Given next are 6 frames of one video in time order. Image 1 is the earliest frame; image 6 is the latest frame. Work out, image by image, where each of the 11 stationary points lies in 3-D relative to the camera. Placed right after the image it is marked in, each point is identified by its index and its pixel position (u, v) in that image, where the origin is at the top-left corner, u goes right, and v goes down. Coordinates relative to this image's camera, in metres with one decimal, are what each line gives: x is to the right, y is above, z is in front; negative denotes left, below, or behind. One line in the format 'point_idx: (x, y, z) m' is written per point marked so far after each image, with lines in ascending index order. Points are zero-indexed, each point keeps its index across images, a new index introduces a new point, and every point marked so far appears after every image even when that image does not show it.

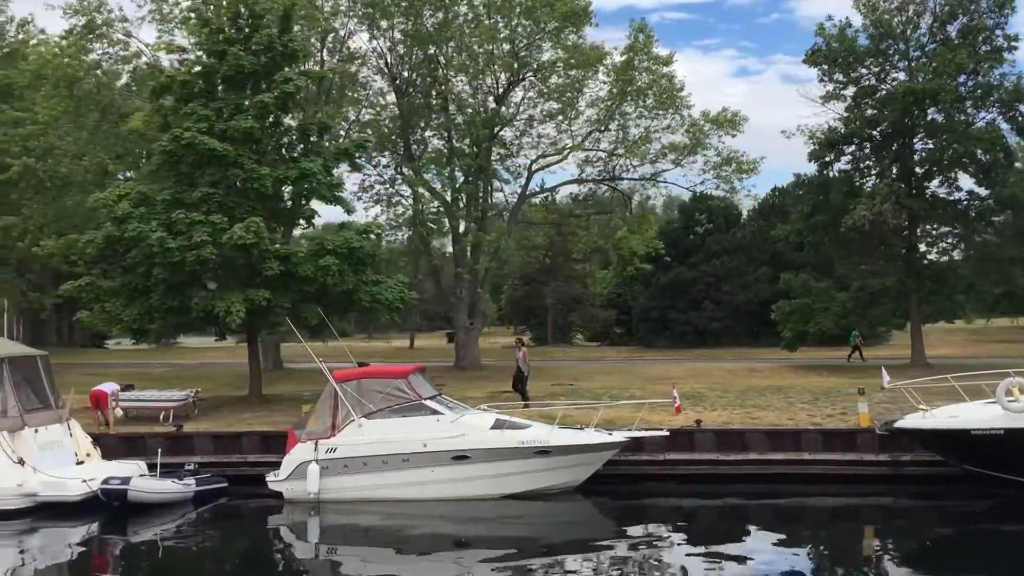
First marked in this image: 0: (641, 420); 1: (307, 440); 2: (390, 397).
0: (+2.6, -2.6, +18.7) m
1: (-3.4, -2.6, +15.8) m
2: (-2.0, -1.8, +15.9) m
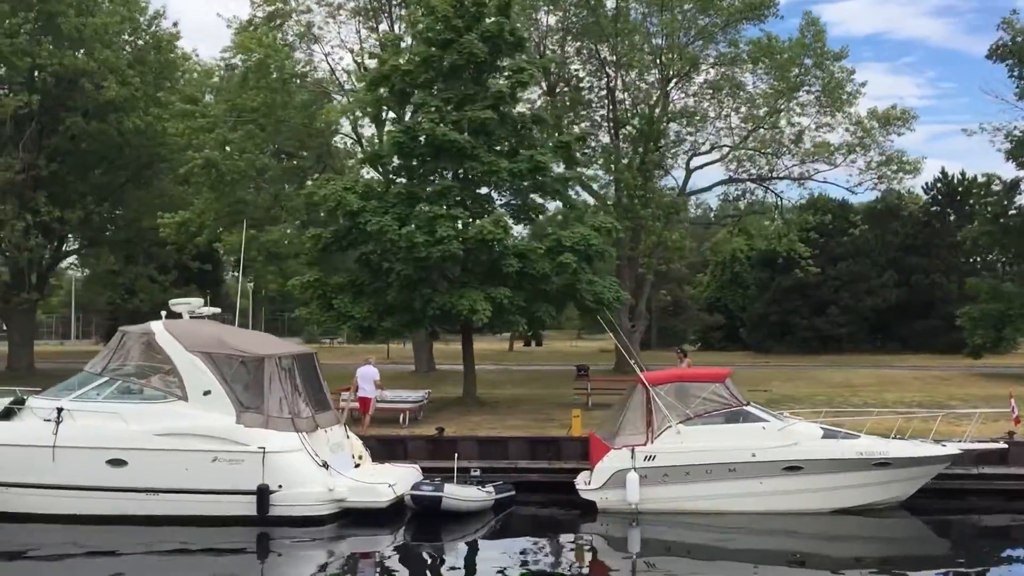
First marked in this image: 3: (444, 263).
0: (+7.8, -2.7, +17.6) m
1: (+1.7, -2.5, +14.9) m
2: (+3.1, -1.8, +14.9) m
3: (-1.4, +0.5, +19.9) m
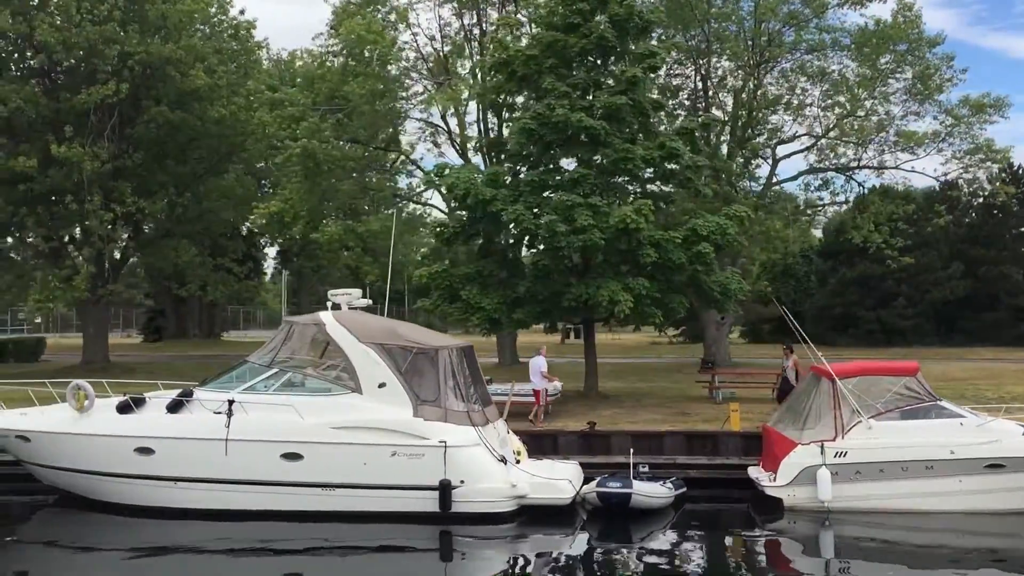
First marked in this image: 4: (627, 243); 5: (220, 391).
0: (+10.6, -2.5, +17.0) m
1: (+4.5, -2.4, +14.3) m
2: (+5.9, -1.7, +14.3) m
3: (+1.4, +0.7, +19.4) m
4: (+2.3, +0.9, +19.3) m
5: (-4.5, -1.6, +14.6) m
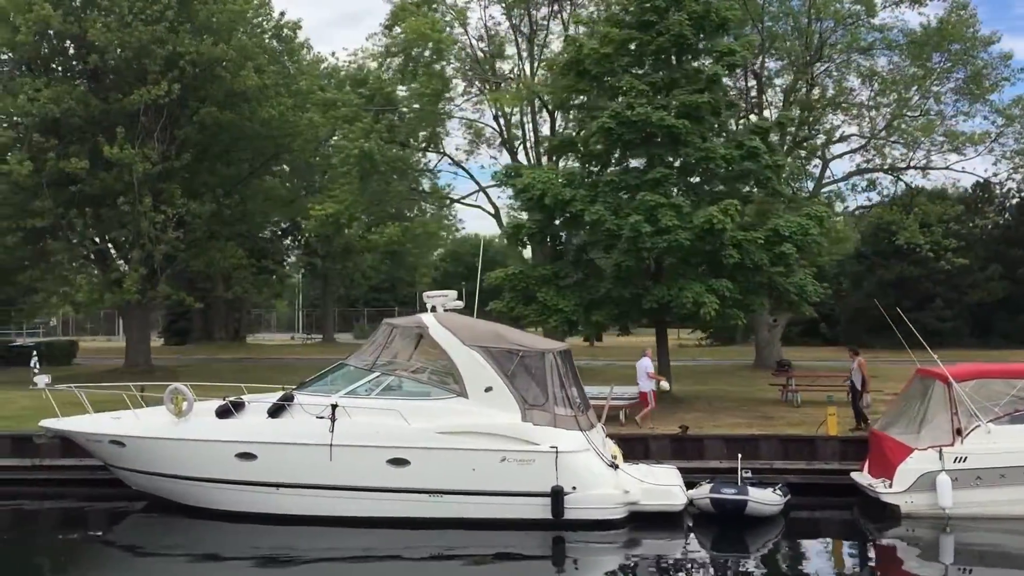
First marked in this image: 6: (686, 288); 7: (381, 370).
0: (+12.2, -2.5, +16.6) m
1: (+6.1, -2.4, +14.0) m
2: (+7.5, -1.7, +14.0) m
3: (+3.1, +0.7, +19.1) m
4: (+4.0, +0.9, +19.0) m
5: (-2.9, -1.6, +14.3) m
6: (+3.5, 0.0, +18.8) m
7: (-2.0, -1.2, +14.4) m
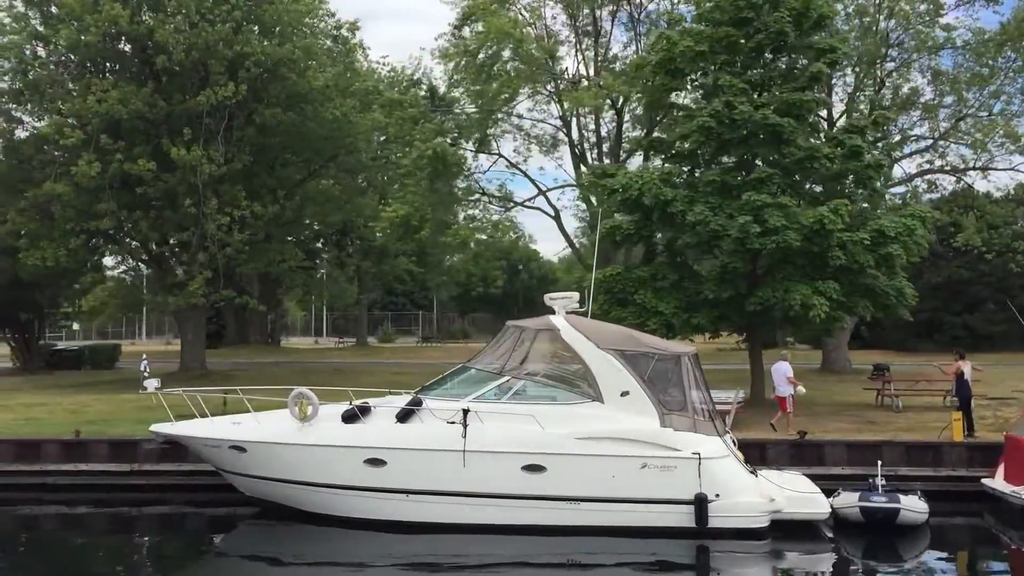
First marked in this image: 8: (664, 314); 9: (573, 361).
0: (+14.2, -2.5, +16.1) m
1: (+8.1, -2.4, +13.5) m
2: (+9.5, -1.7, +13.5) m
3: (+5.1, +0.7, +18.6) m
4: (+6.0, +0.8, +18.6) m
5: (-0.9, -1.7, +14.0) m
6: (+5.5, 0.0, +18.4) m
7: (0.0, -1.3, +14.0) m
8: (+3.1, -0.5, +19.2) m
9: (+0.9, -1.1, +13.8) m
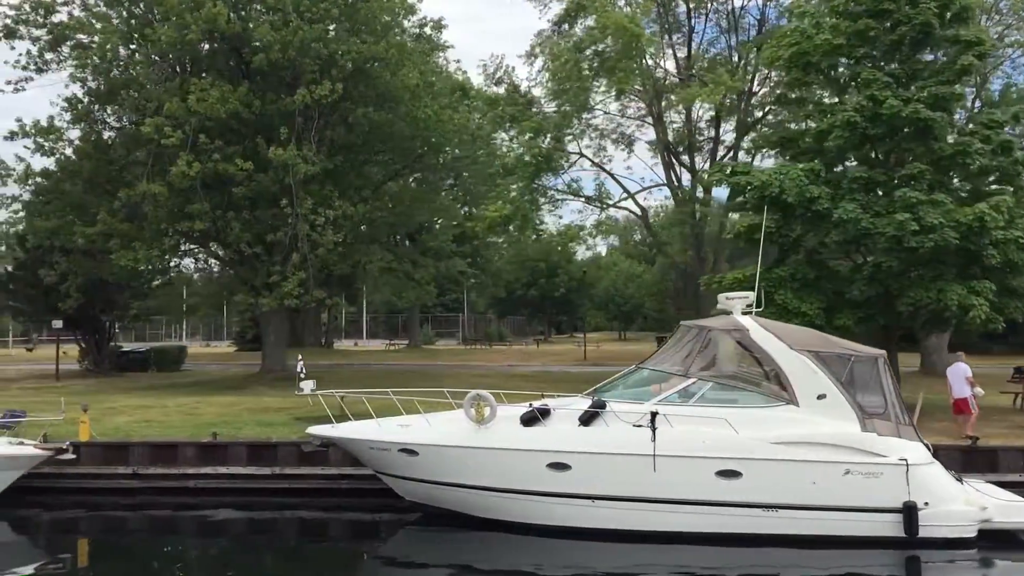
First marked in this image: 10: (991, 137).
0: (+16.9, -2.5, +15.3) m
1: (+10.7, -2.4, +12.9) m
2: (+12.1, -1.7, +12.8) m
3: (+7.8, +0.7, +18.0) m
4: (+8.7, +0.9, +17.9) m
5: (+1.7, -1.6, +13.5) m
6: (+8.2, 0.0, +17.7) m
7: (+2.6, -1.2, +13.5) m
8: (+5.9, -0.5, +18.6) m
9: (+3.5, -1.1, +13.3) m
10: (+9.7, +3.1, +19.2) m
